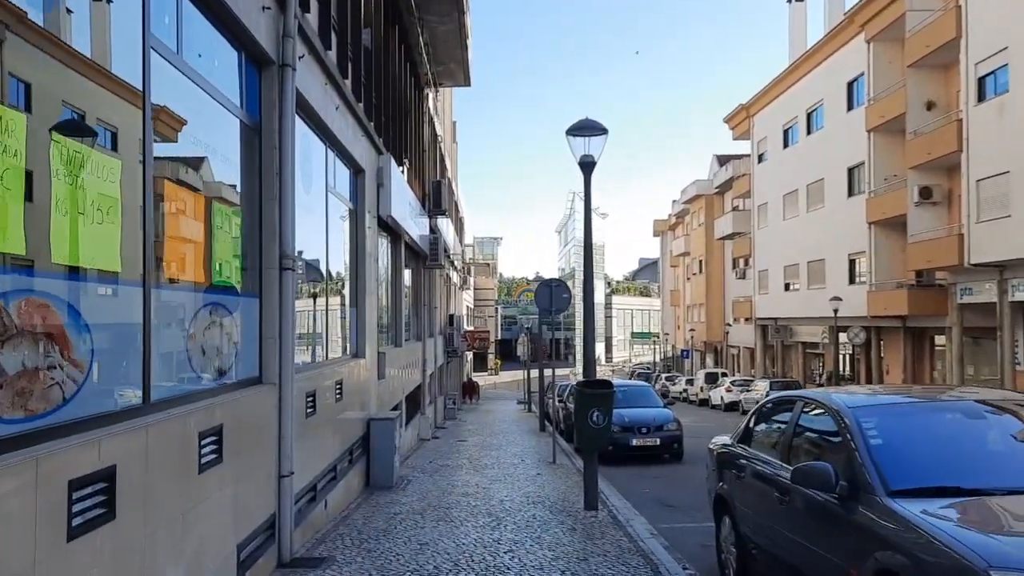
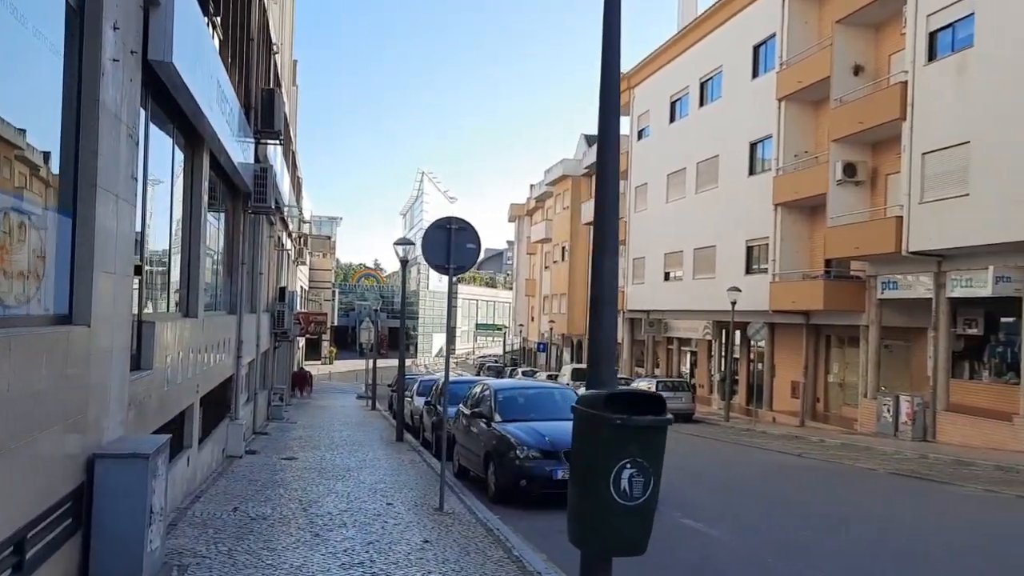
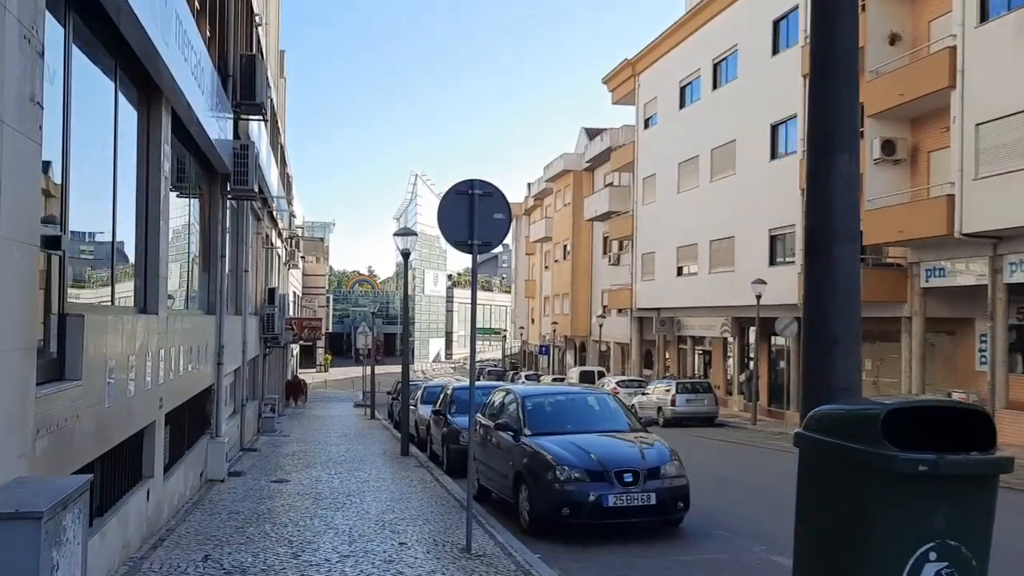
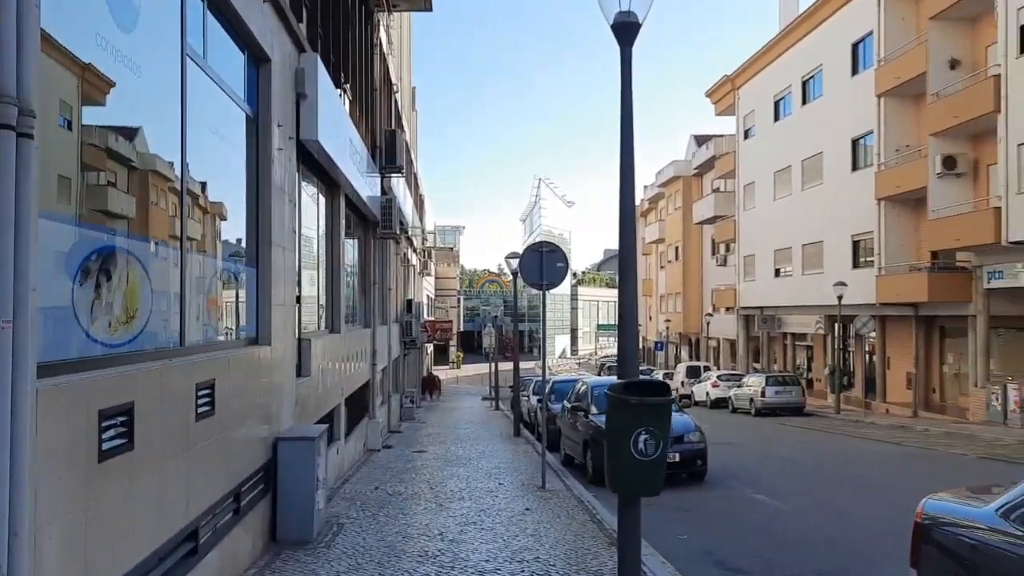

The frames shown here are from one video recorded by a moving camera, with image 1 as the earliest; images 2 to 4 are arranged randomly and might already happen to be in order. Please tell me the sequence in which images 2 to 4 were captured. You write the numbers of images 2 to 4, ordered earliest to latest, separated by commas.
4, 2, 3
